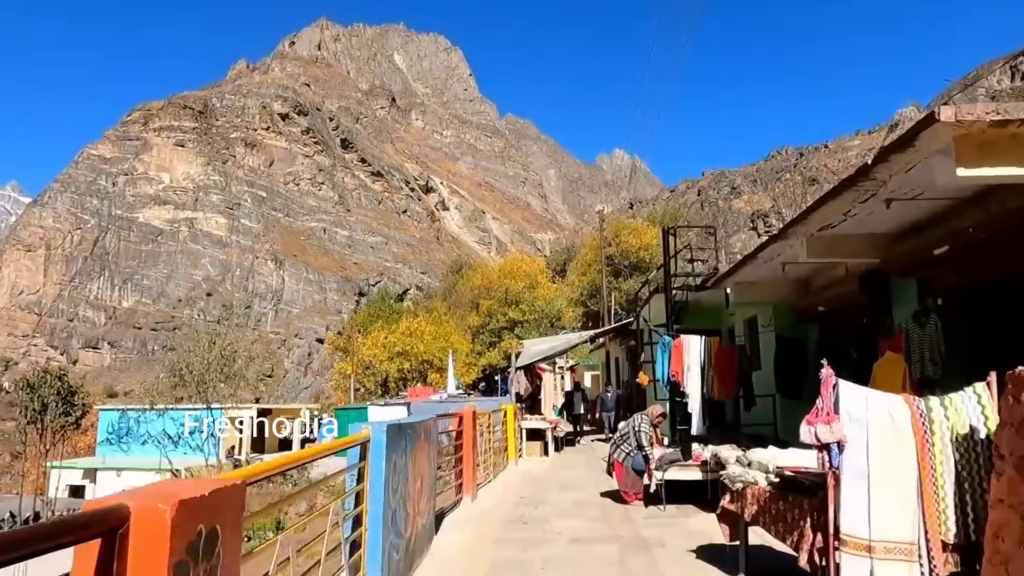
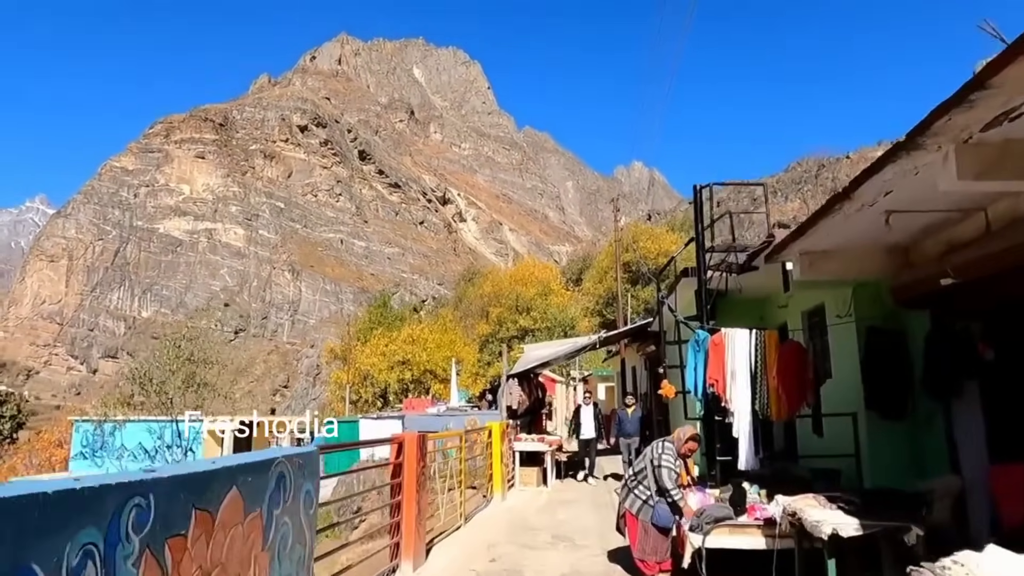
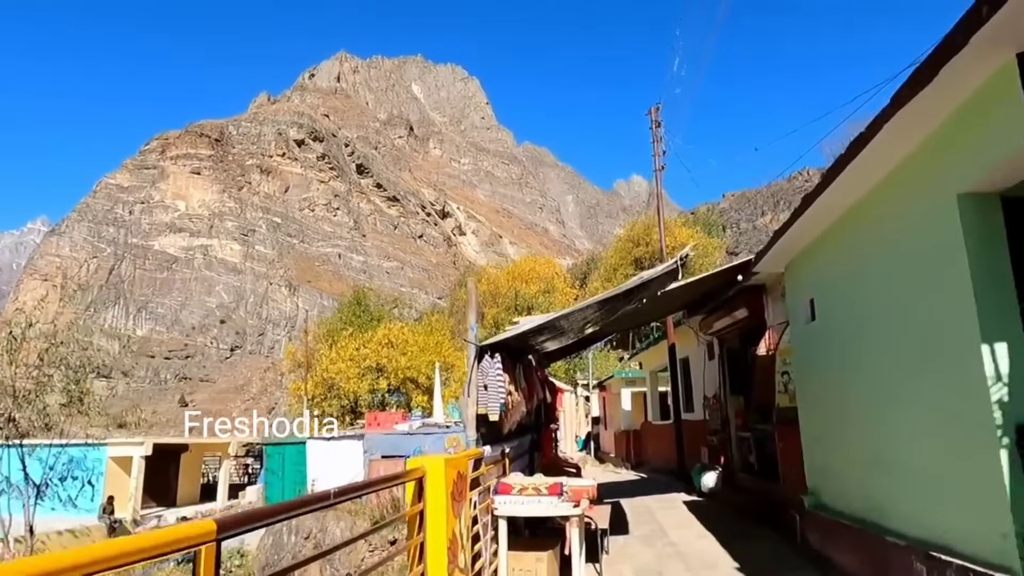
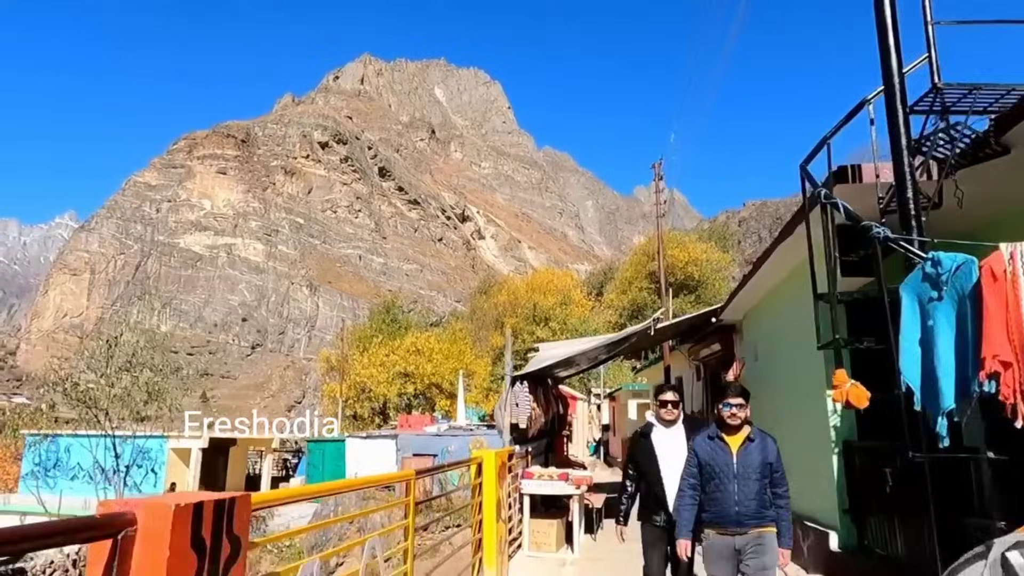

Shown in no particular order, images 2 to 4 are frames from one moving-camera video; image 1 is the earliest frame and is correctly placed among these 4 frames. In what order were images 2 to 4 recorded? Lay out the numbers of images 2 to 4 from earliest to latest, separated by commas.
2, 4, 3
